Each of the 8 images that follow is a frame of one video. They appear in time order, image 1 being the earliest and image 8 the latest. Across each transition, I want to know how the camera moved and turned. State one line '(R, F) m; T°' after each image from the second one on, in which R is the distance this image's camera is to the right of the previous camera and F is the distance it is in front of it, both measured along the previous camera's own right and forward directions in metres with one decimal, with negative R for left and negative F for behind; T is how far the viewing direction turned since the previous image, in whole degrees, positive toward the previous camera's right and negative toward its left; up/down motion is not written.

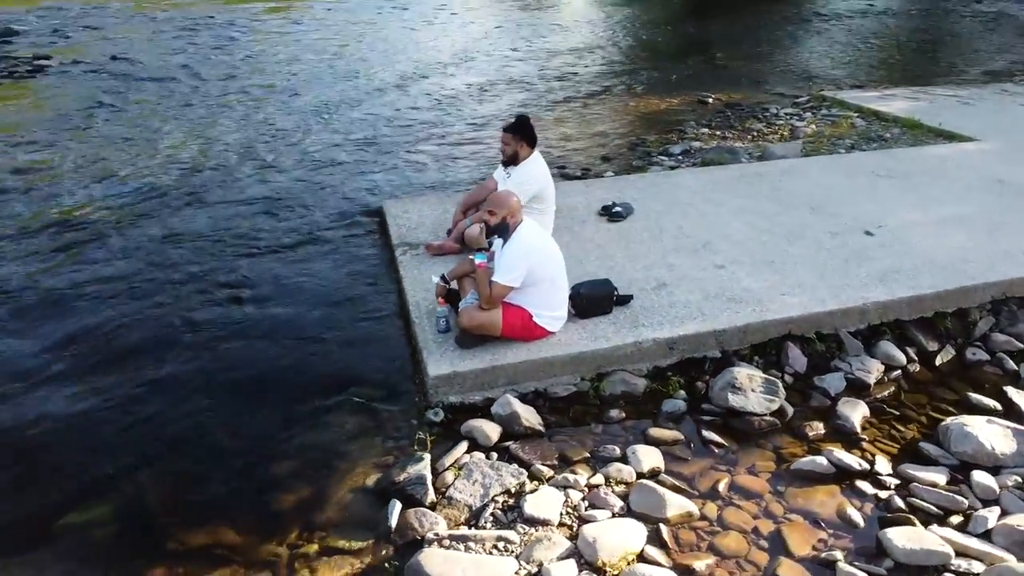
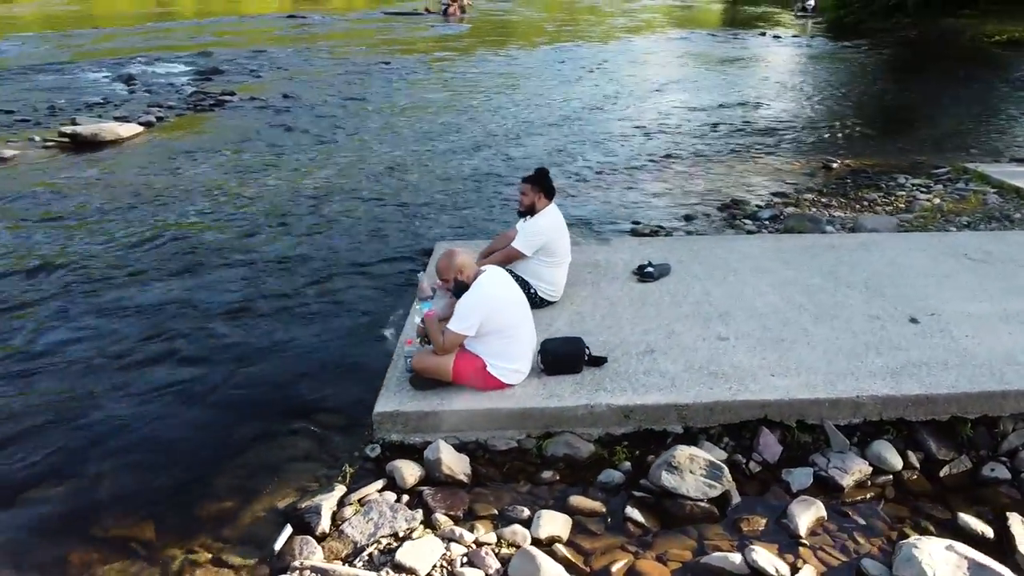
(+1.5, +0.2) m; -14°
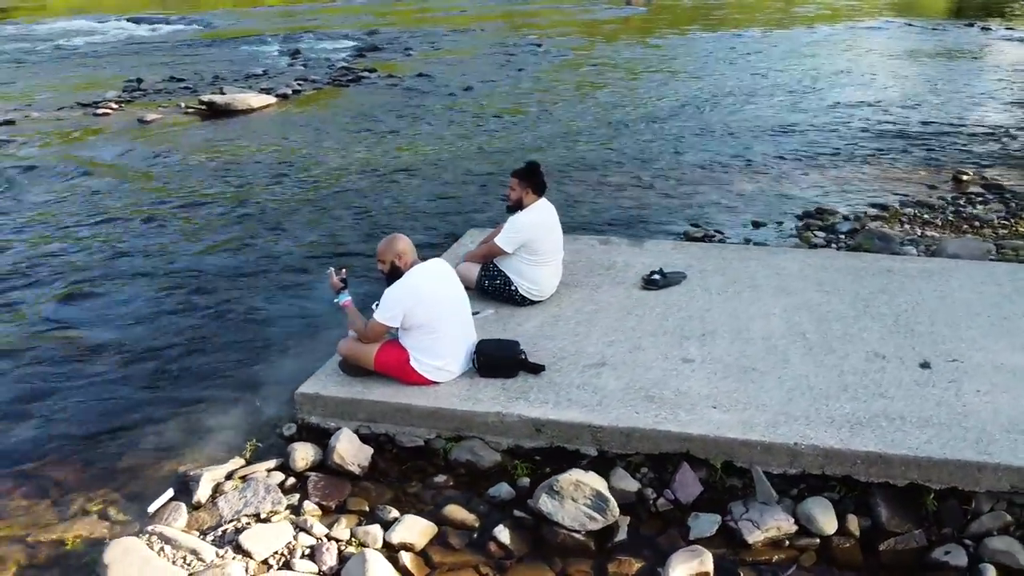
(+1.7, +0.4) m; -13°
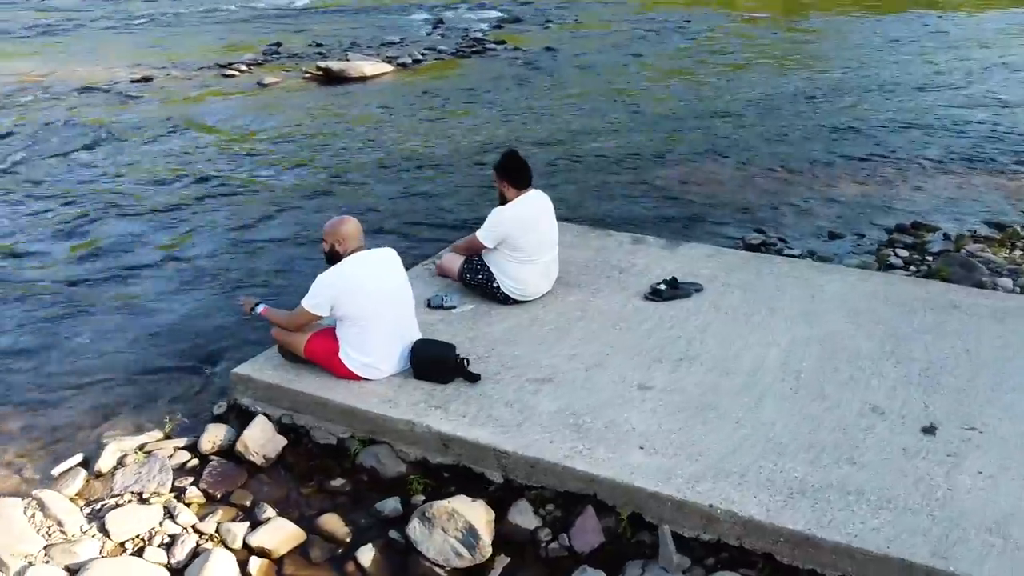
(+1.4, +0.6) m; -12°
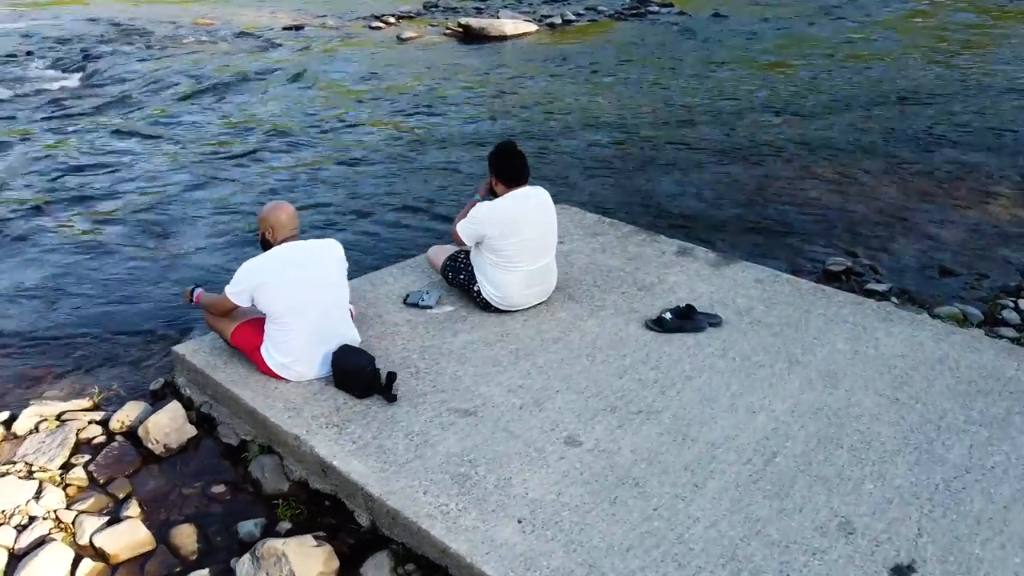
(+1.4, +0.9) m; -14°
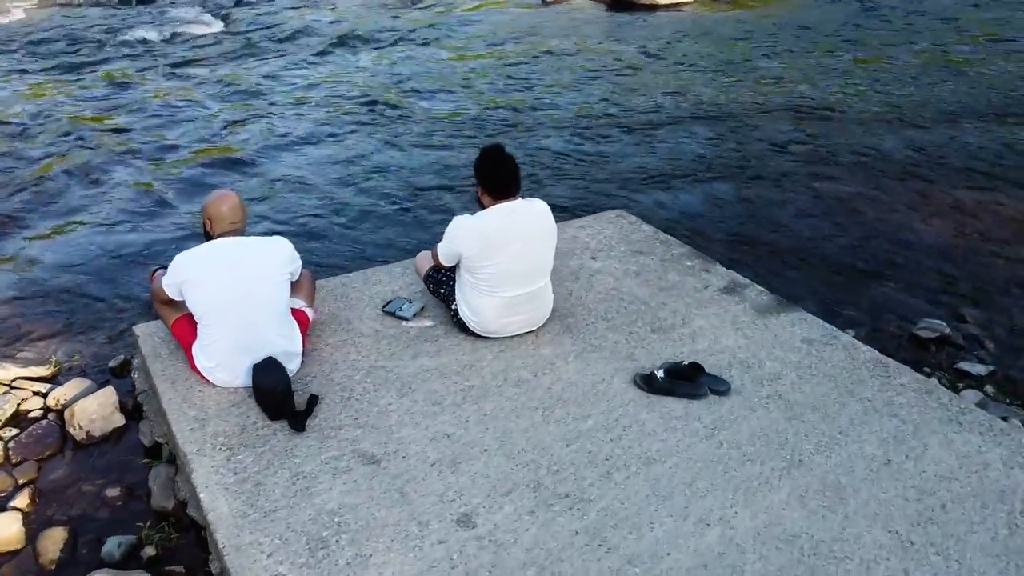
(+1.2, +0.9) m; -13°
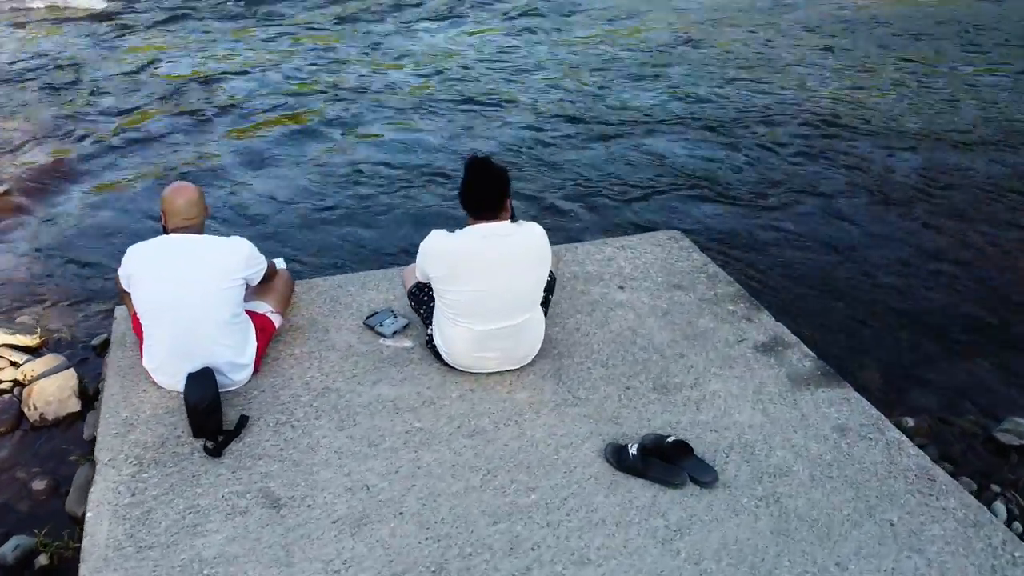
(+0.8, +0.7) m; -11°
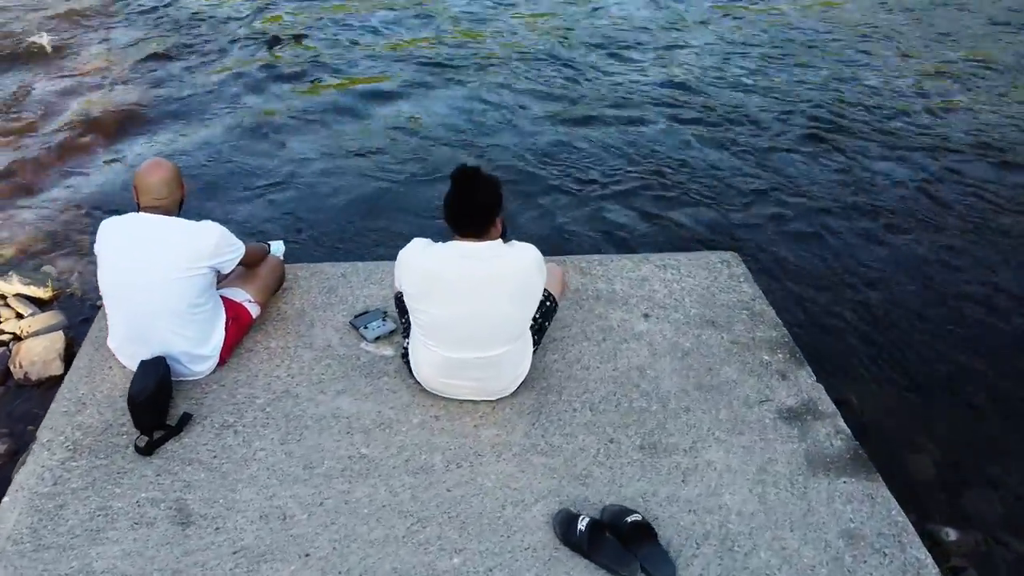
(+0.7, +0.5) m; -10°
